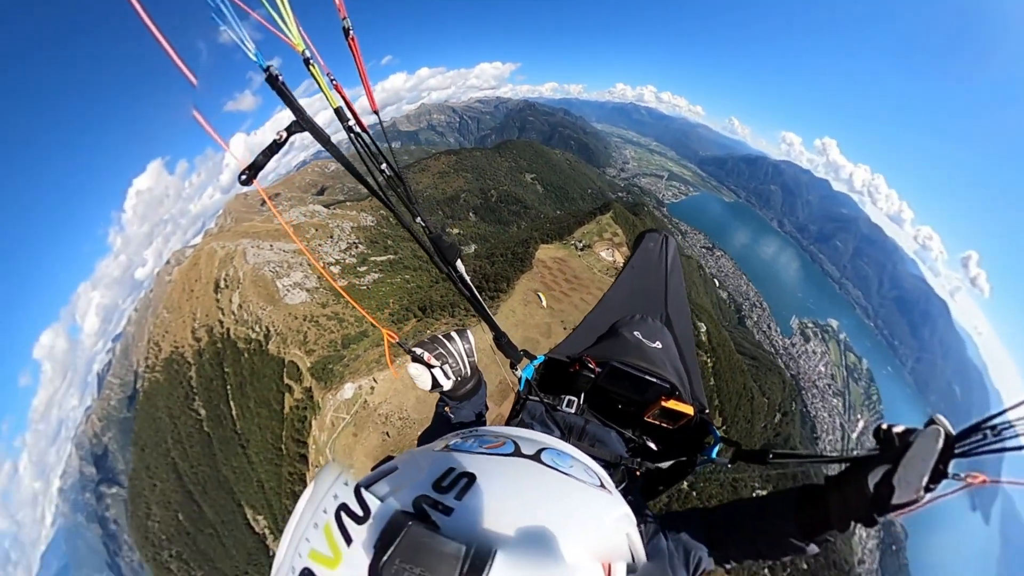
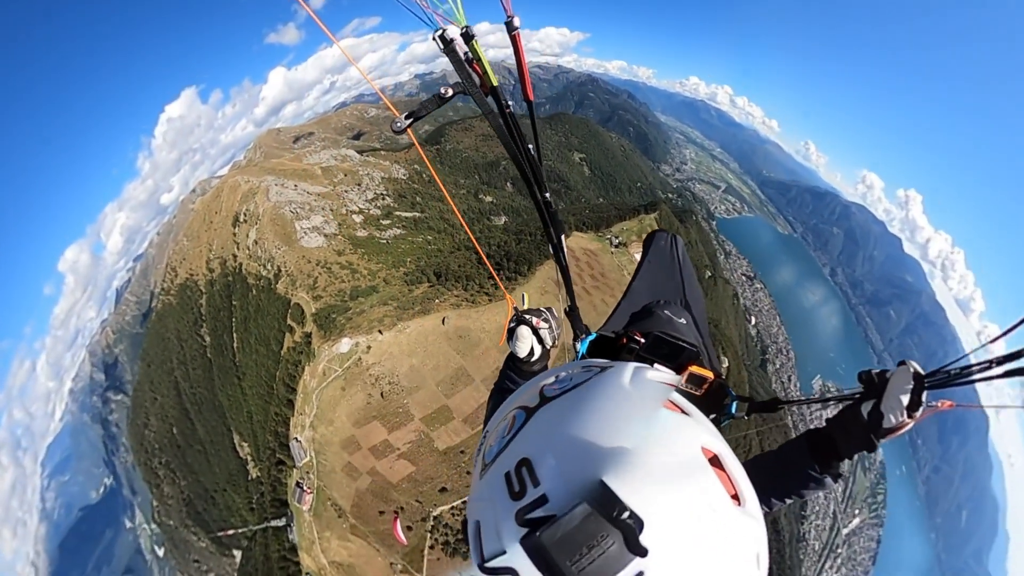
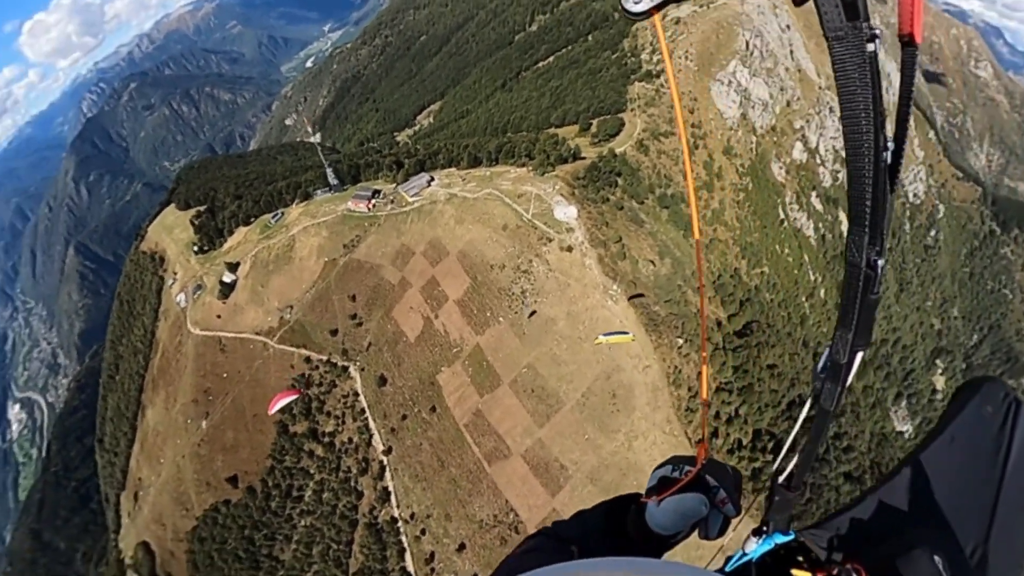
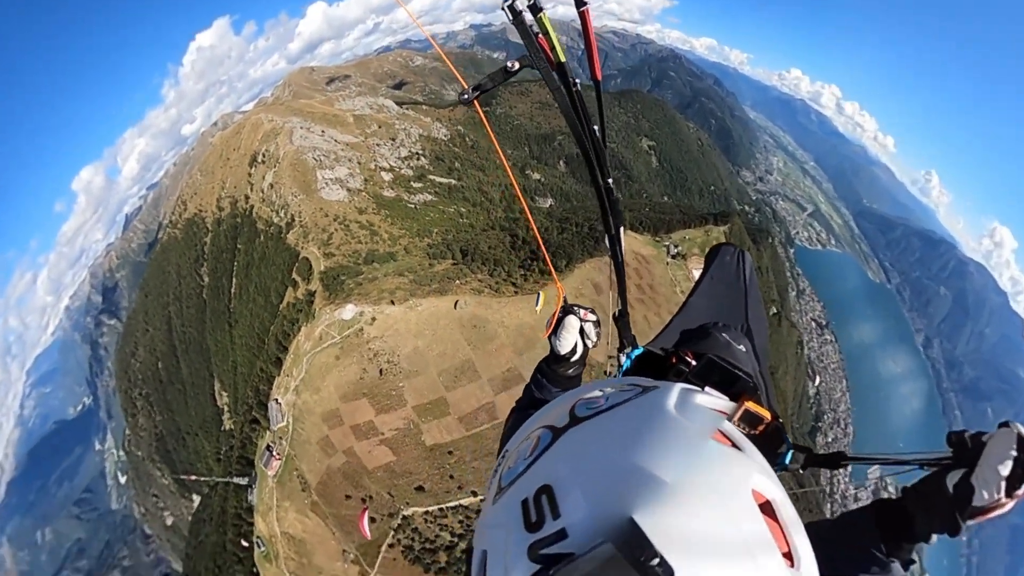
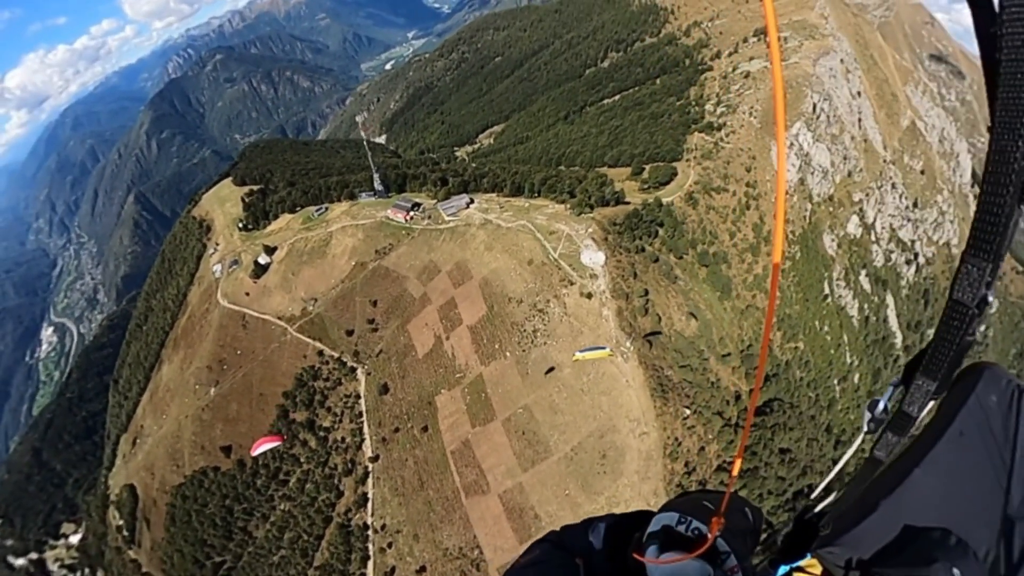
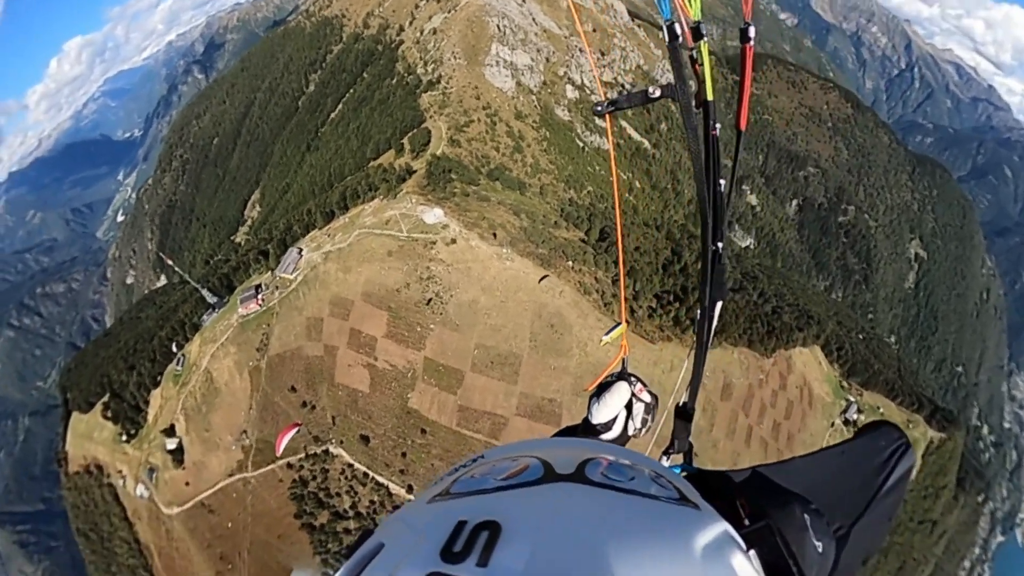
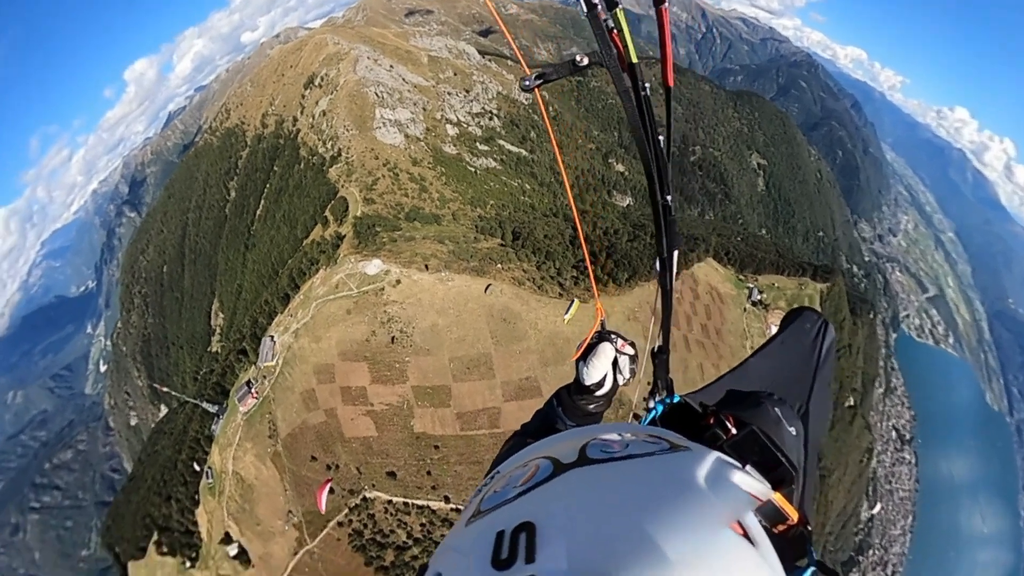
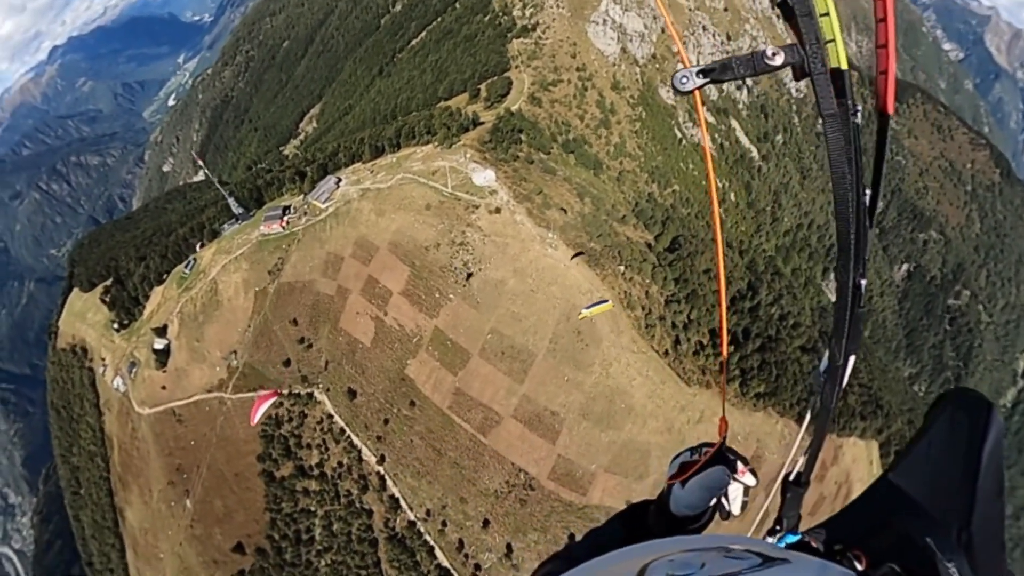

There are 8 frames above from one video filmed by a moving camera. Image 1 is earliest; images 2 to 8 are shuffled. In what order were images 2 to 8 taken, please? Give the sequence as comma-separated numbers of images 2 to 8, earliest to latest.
2, 4, 7, 6, 8, 3, 5
